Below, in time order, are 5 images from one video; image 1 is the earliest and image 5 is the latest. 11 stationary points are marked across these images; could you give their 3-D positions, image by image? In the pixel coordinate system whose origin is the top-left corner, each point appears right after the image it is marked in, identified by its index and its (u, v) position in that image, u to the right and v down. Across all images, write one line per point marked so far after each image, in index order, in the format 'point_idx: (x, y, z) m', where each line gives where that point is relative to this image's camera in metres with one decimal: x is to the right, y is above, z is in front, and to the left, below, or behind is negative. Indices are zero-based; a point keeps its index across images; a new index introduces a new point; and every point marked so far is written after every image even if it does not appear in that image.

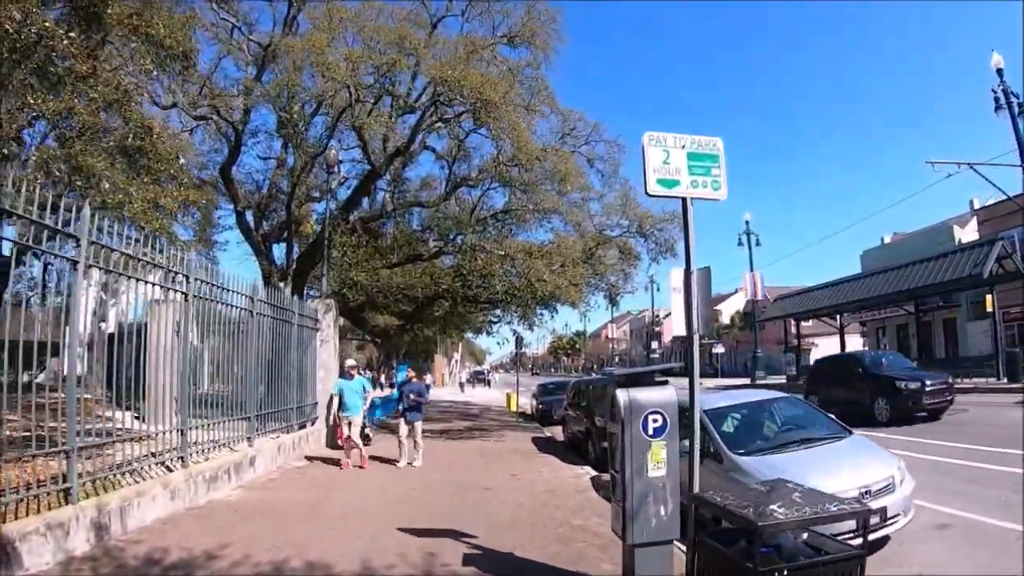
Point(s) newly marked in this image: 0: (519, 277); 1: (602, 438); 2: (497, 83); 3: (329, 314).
0: (+0.2, +0.3, +16.6) m
1: (+1.3, -2.2, +10.8) m
2: (-0.3, +4.4, +15.9) m
3: (-3.5, -0.5, +14.2) m
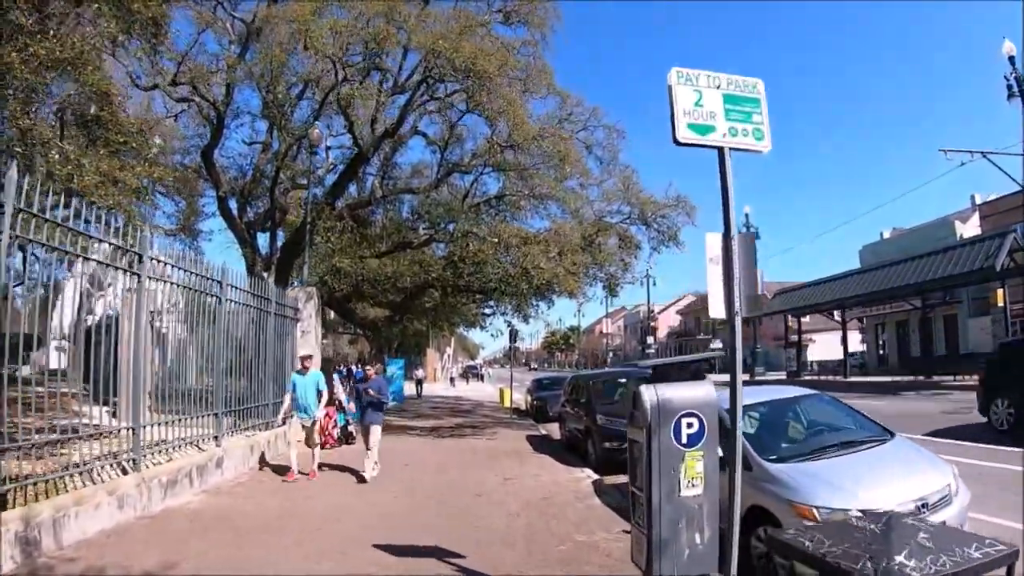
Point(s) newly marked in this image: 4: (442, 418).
0: (+0.1, +0.5, +15.7) m
1: (+1.2, -2.0, +10.0) m
2: (-0.4, +4.6, +15.0) m
3: (-3.6, -0.3, +13.3) m
4: (-1.7, -3.2, +18.3) m
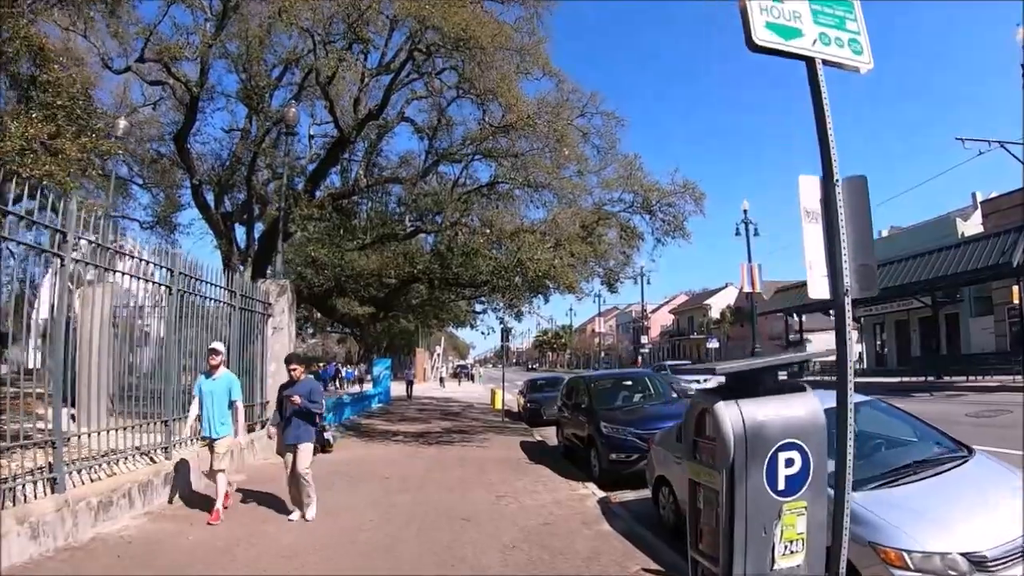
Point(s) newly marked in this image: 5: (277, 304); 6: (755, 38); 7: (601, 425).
0: (-0.1, +0.6, +14.6) m
1: (+1.1, -1.9, +8.8) m
2: (-0.5, +4.7, +13.9) m
3: (-3.7, -0.2, +12.1) m
4: (-1.8, -3.0, +17.2) m
5: (-3.8, -0.3, +12.1) m
6: (+0.8, +0.9, +2.7) m
7: (+1.1, -1.7, +9.2) m
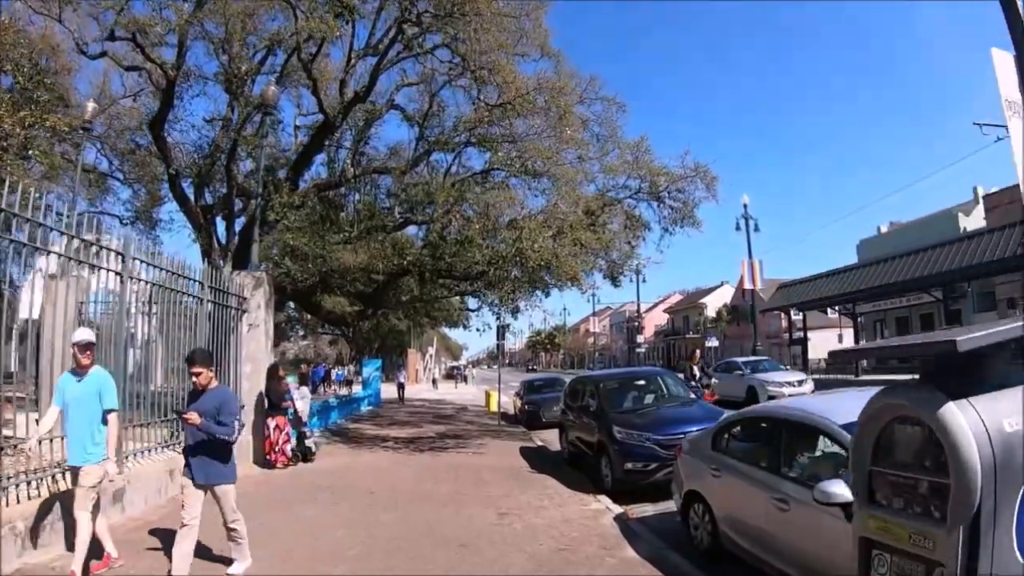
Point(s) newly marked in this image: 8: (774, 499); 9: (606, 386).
0: (-0.1, +0.8, +13.6) m
1: (+1.2, -1.8, +7.9) m
2: (-0.6, +4.9, +12.9) m
3: (-3.7, -0.1, +11.1) m
4: (-1.9, -2.9, +16.2) m
5: (-3.8, -0.2, +11.1) m
6: (+0.9, +1.0, +1.7) m
7: (+1.1, -1.5, +8.2) m
8: (+1.7, -1.4, +5.0) m
9: (+1.2, -1.2, +9.8) m
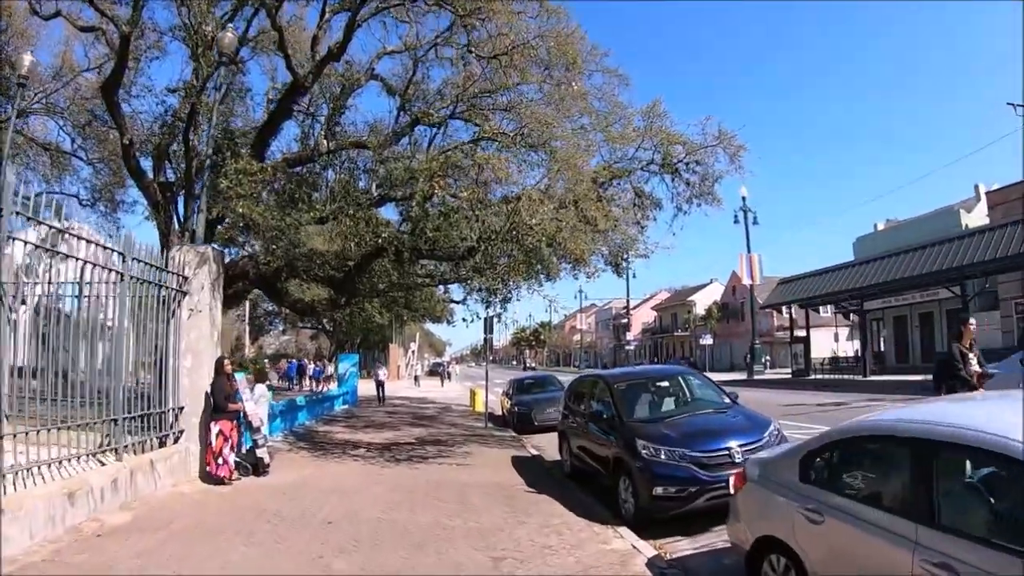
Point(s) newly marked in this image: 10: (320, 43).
0: (-0.2, +1.0, +11.9) m
1: (+1.1, -1.6, +6.2) m
2: (-0.6, +5.1, +11.1) m
3: (-3.8, +0.2, +9.3) m
4: (-2.1, -2.7, +14.4) m
5: (-3.9, +0.1, +9.3) m
6: (+1.0, +1.2, 0.0) m
7: (+1.1, -1.4, +6.5) m
8: (+1.8, -1.2, +3.4) m
9: (+1.2, -1.1, +8.2) m
10: (-3.5, +4.4, +13.6) m
